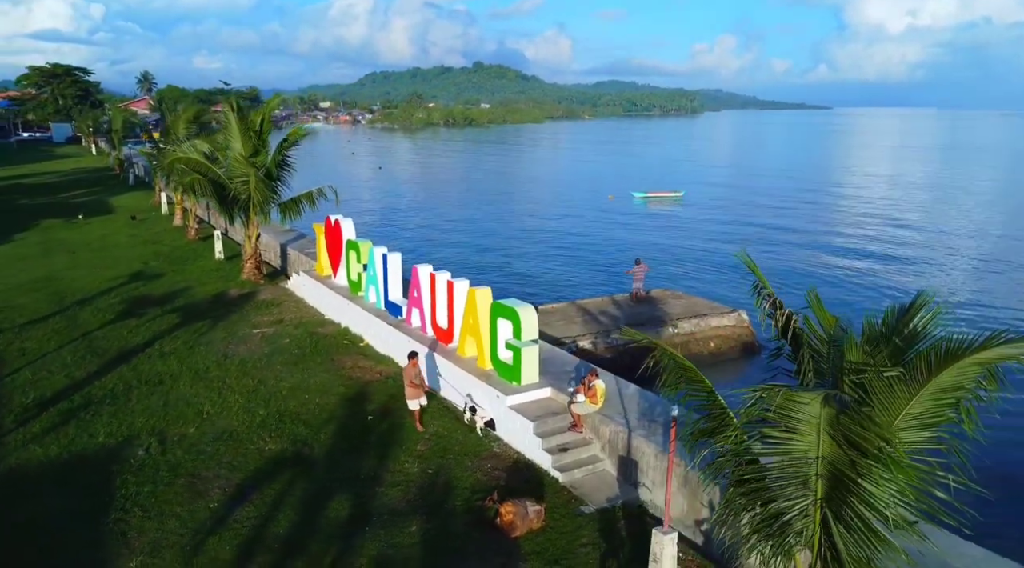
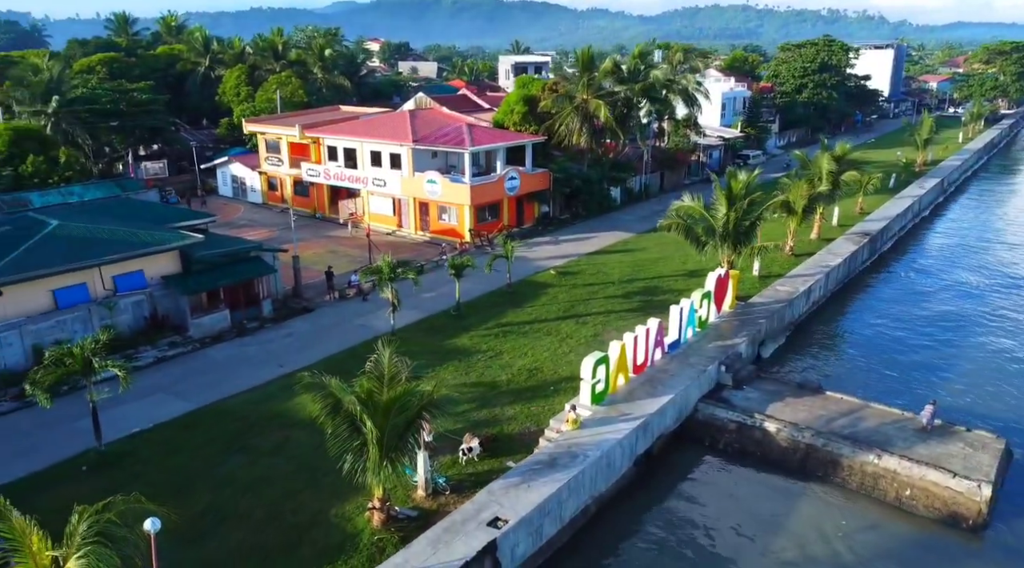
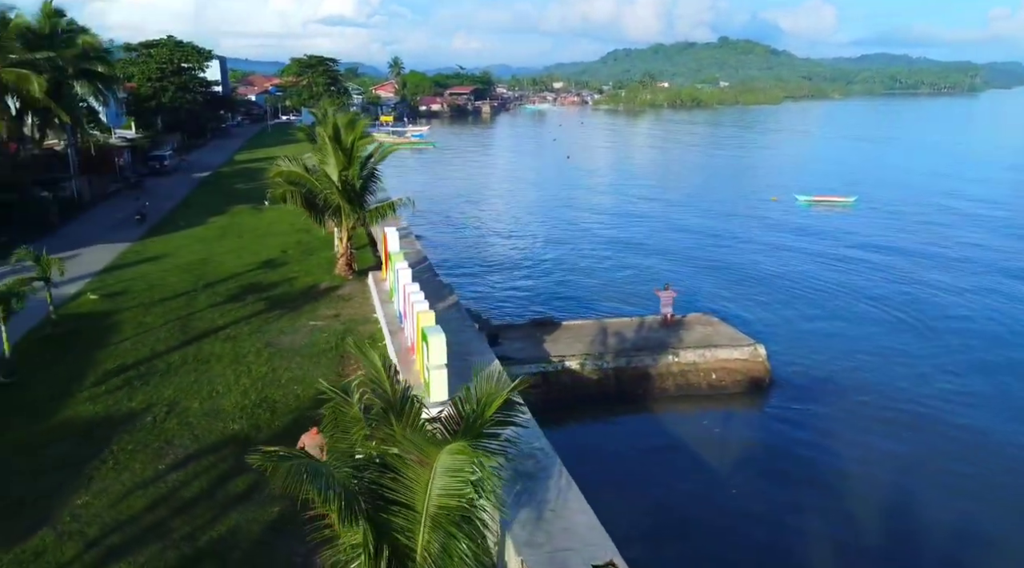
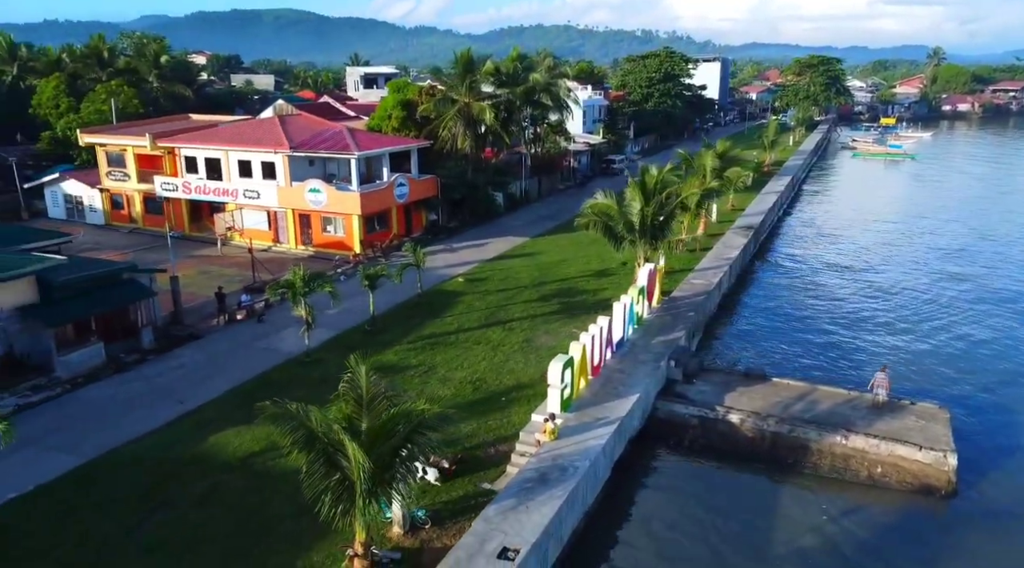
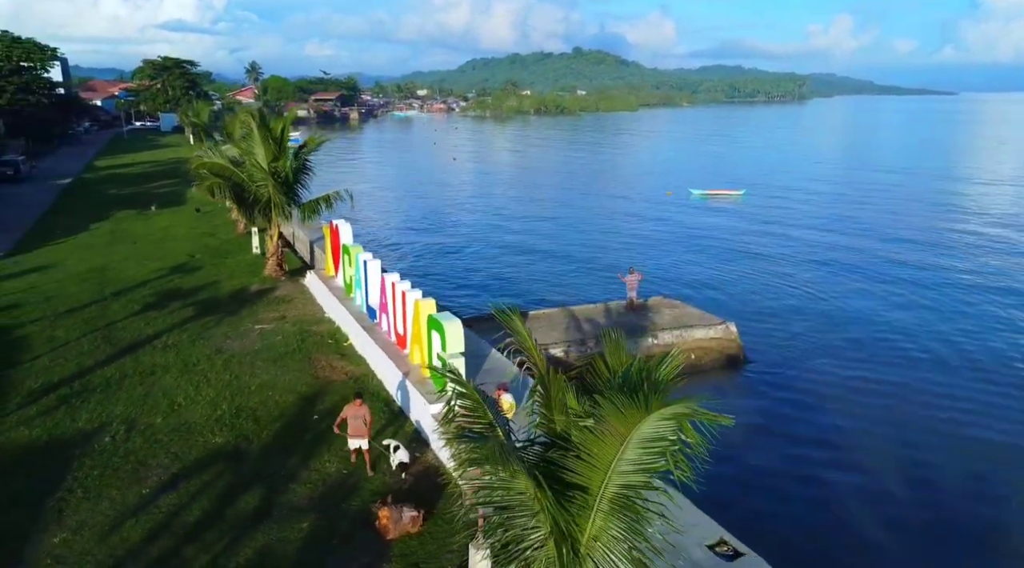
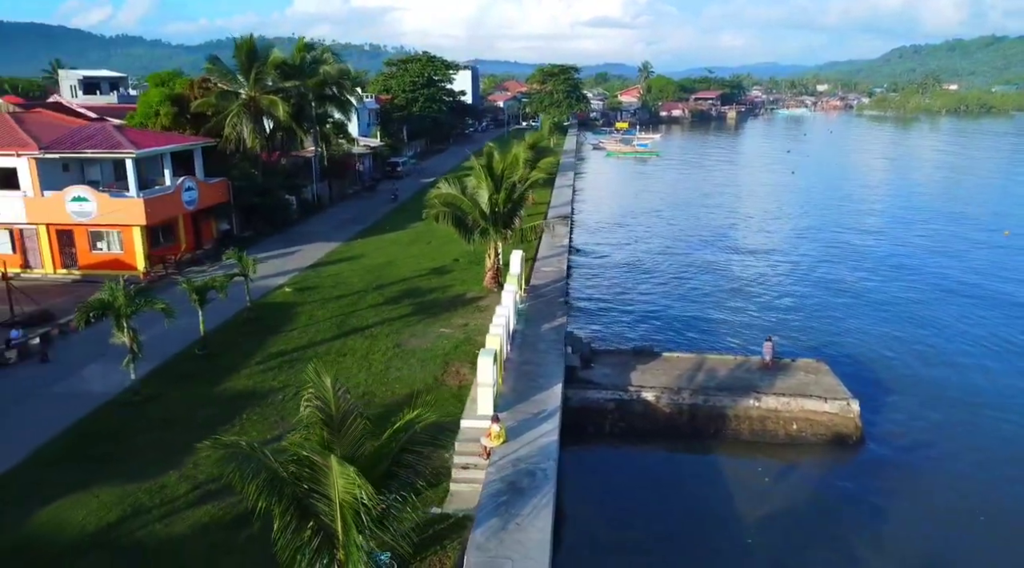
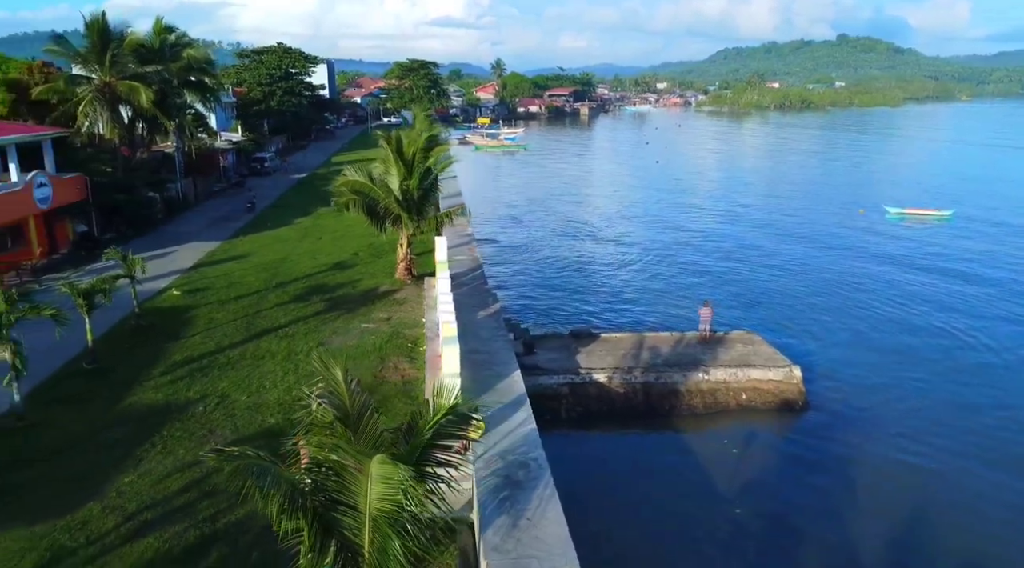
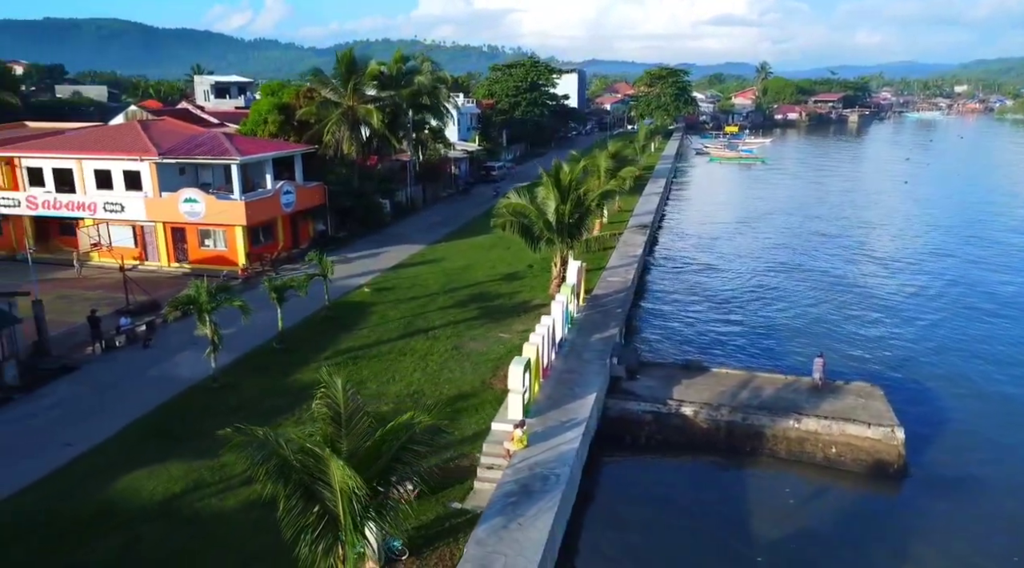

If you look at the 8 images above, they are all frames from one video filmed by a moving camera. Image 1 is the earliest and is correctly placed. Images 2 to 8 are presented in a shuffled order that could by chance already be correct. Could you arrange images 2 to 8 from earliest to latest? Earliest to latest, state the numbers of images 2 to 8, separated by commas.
5, 3, 7, 6, 8, 4, 2
